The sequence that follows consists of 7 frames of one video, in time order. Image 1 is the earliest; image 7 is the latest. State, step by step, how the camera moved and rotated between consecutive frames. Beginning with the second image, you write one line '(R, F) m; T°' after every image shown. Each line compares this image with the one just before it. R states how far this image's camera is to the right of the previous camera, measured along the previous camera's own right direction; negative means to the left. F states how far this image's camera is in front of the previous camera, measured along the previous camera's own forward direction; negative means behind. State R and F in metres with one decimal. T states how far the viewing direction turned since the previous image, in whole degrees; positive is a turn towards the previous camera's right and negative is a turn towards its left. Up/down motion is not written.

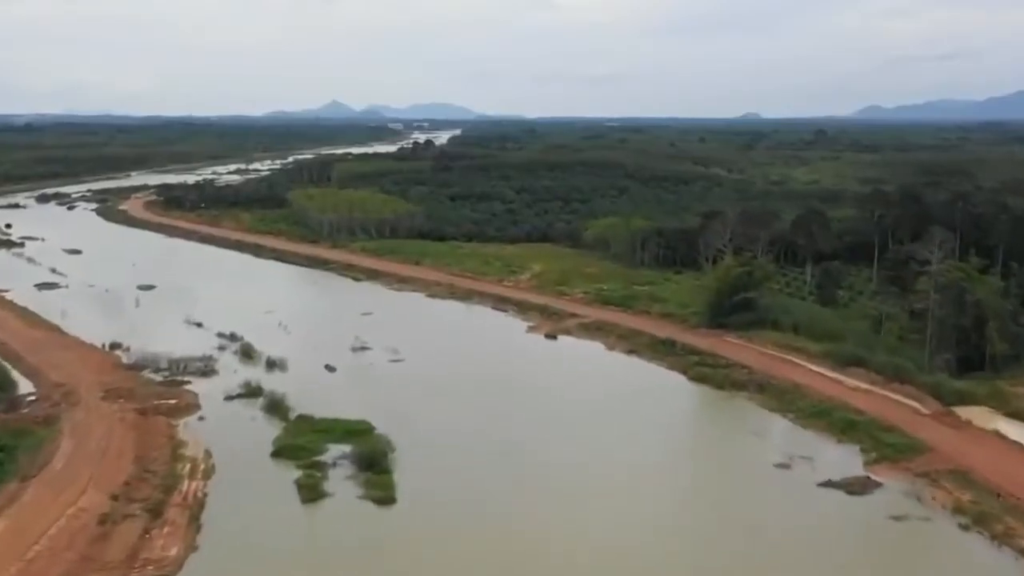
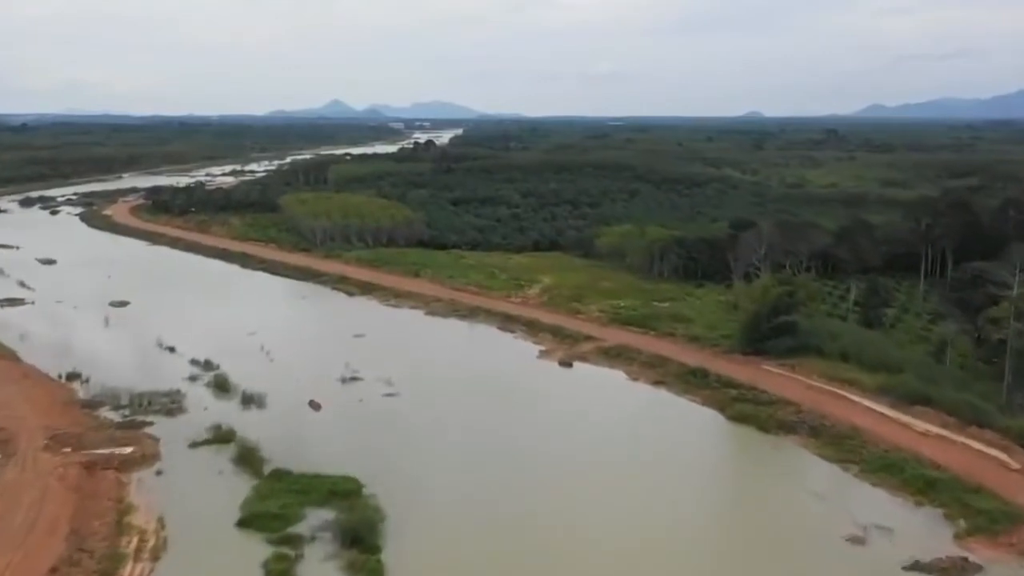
(-0.2, +4.2) m; 0°
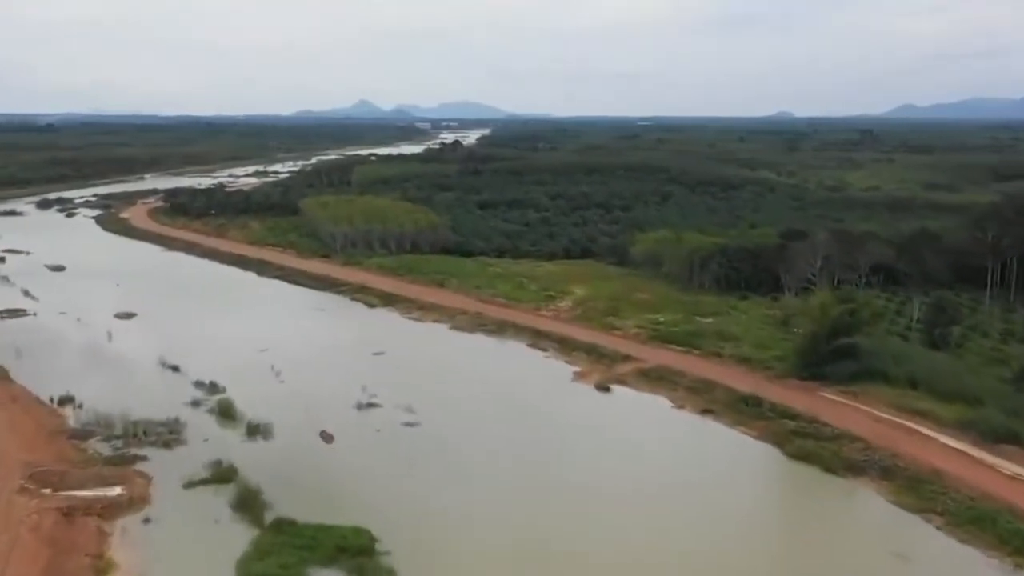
(-0.1, +2.8) m; -1°
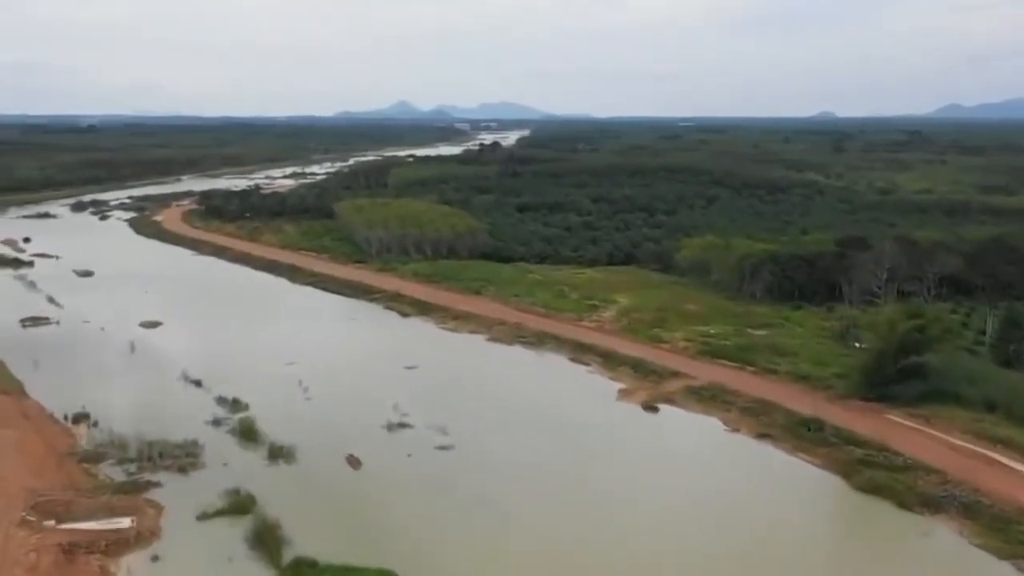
(-0.1, +1.9) m; -2°
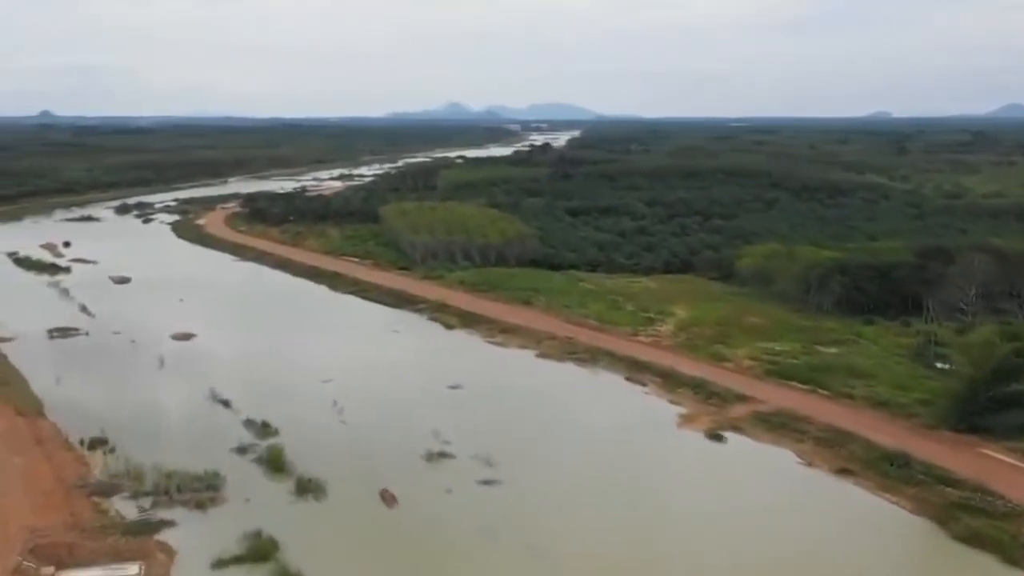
(0.0, +2.3) m; -2°
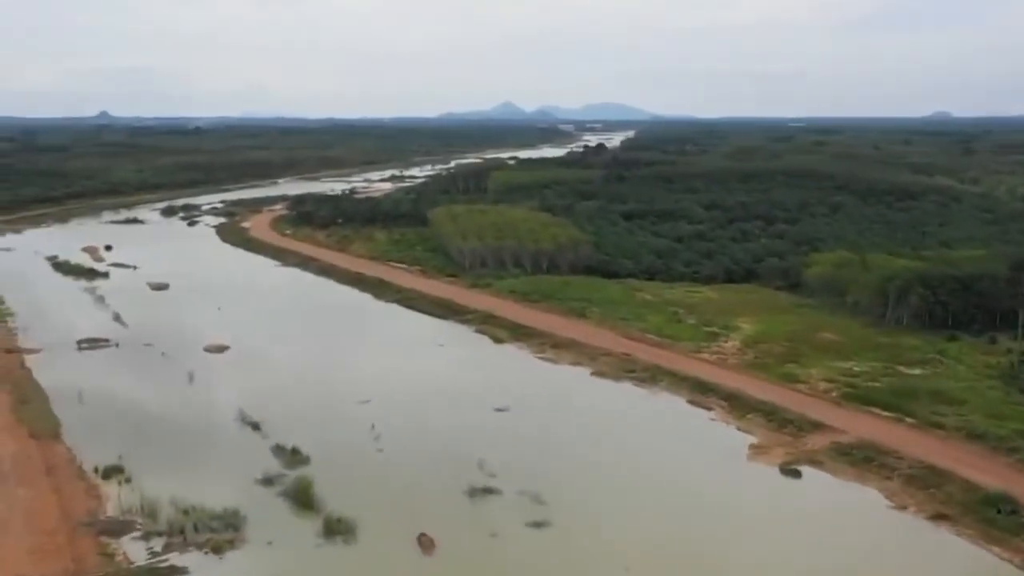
(0.0, +2.4) m; -2°
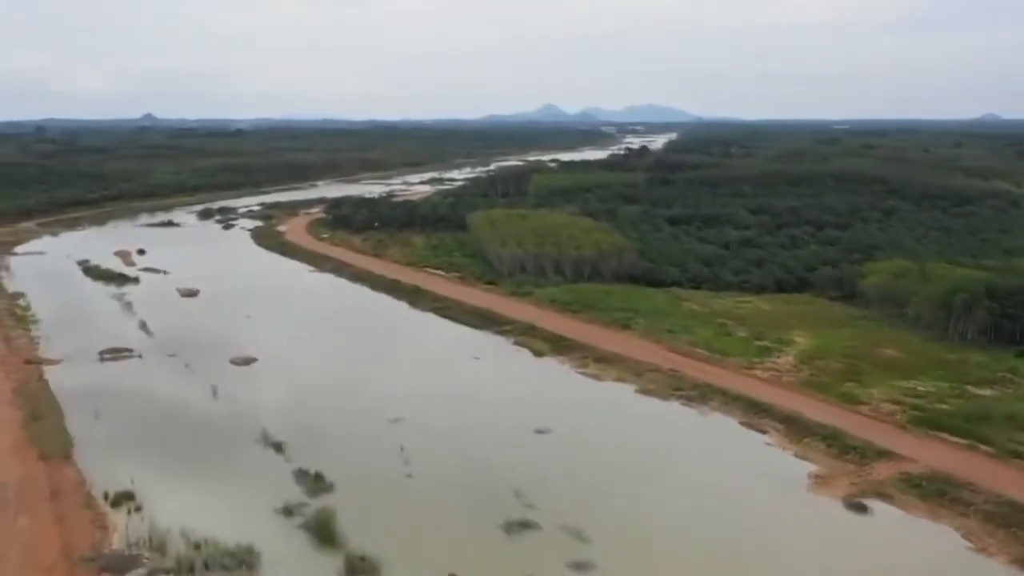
(0.0, +1.8) m; -2°
